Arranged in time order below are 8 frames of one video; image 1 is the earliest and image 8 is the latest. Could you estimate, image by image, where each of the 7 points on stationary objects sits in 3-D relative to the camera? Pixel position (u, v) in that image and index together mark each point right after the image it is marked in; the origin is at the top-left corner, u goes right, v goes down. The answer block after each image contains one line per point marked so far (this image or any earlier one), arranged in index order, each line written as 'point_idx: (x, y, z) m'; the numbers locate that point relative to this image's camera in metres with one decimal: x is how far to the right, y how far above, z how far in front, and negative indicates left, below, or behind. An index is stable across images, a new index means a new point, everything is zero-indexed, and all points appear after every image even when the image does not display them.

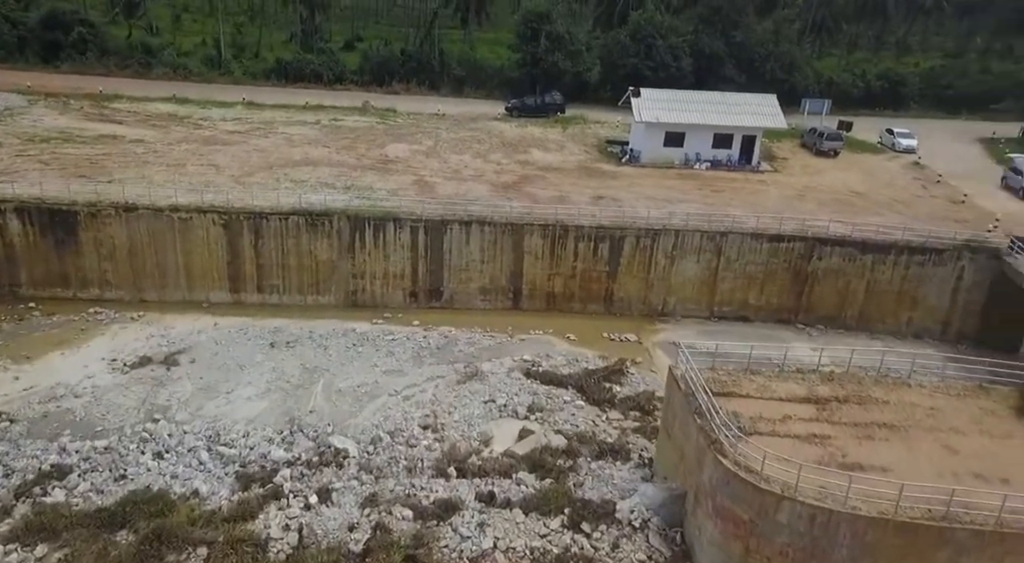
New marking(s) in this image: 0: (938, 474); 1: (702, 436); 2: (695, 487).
0: (+8.8, -4.0, +17.4) m
1: (+4.2, -3.5, +18.7) m
2: (+4.2, -4.7, +18.9) m
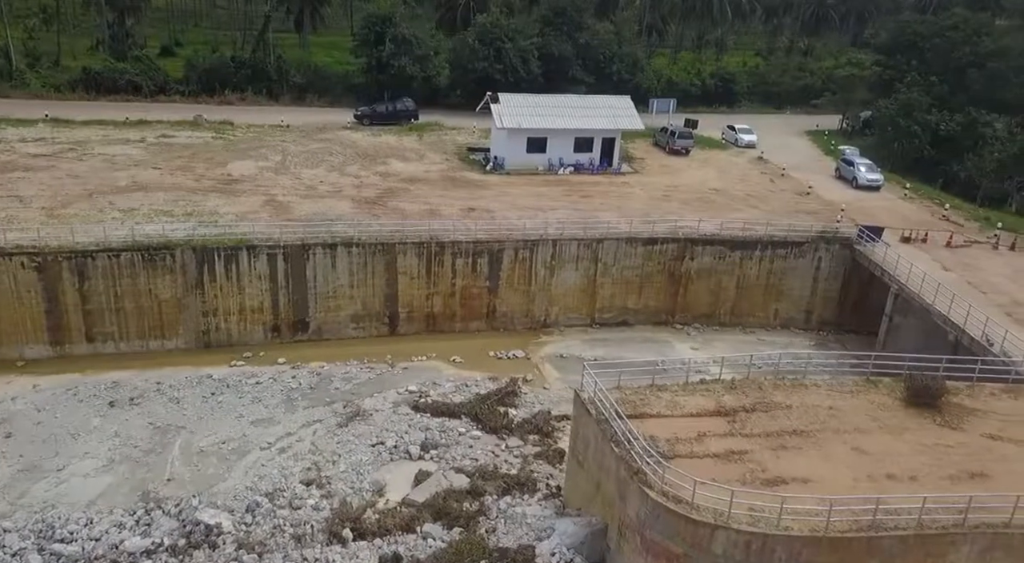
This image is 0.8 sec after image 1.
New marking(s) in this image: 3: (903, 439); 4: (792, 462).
0: (+7.0, -4.1, +17.3) m
1: (+2.3, -3.9, +17.6) m
2: (+2.3, -5.2, +17.9) m
3: (+8.9, -3.6, +18.8) m
4: (+6.0, -3.9, +17.8) m
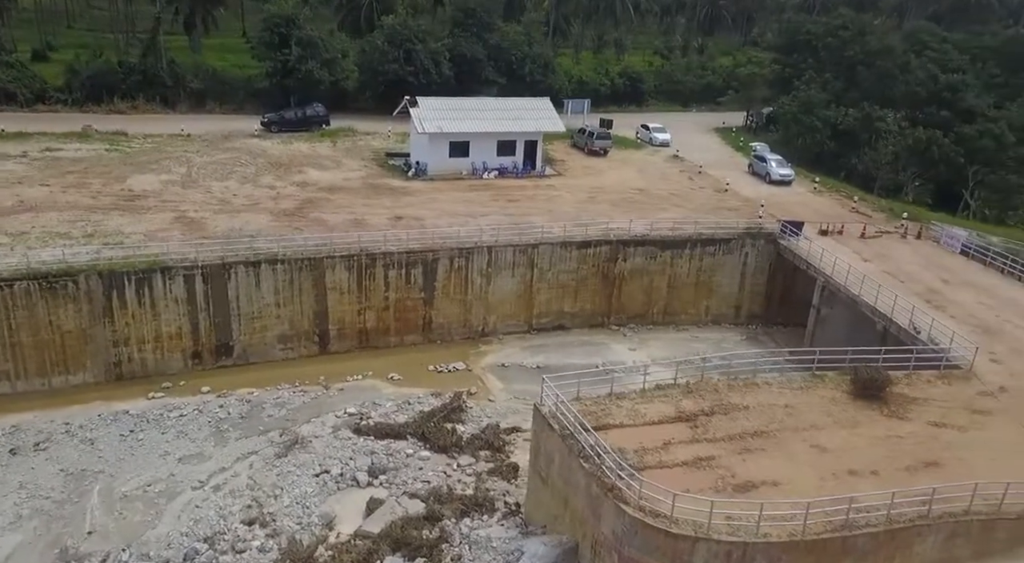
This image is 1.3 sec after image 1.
0: (+6.4, -4.1, +17.3) m
1: (+1.6, -4.2, +17.1) m
2: (+1.6, -5.4, +17.4) m
3: (+8.0, -3.5, +19.1) m
4: (+5.3, -4.0, +17.7) m
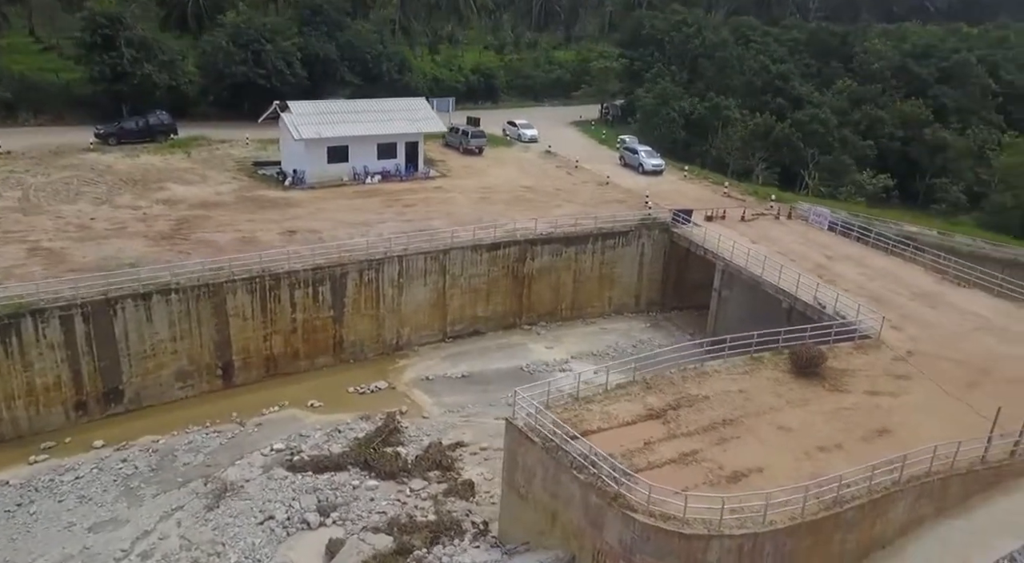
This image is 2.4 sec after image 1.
0: (+6.2, -3.9, +17.9) m
1: (+1.6, -4.3, +16.7) m
2: (+1.7, -5.6, +17.0) m
3: (+7.3, -3.1, +20.0) m
4: (+5.0, -3.8, +18.1) m
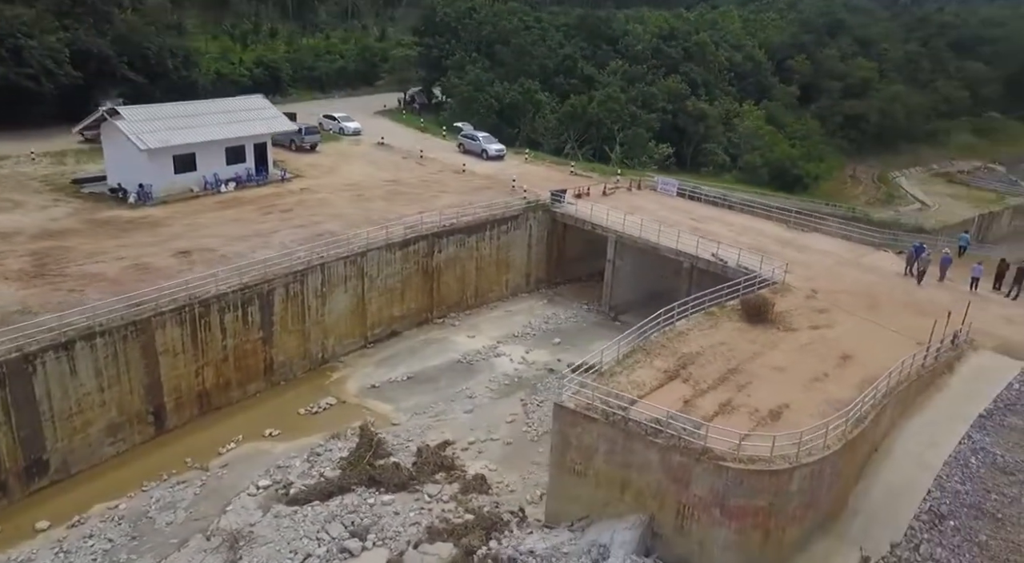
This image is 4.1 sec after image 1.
0: (+7.4, -2.8, +20.6) m
1: (+3.6, -3.8, +18.0) m
2: (+3.7, -5.0, +18.3) m
3: (+7.6, -1.9, +23.0) m
4: (+6.2, -2.8, +20.4) m
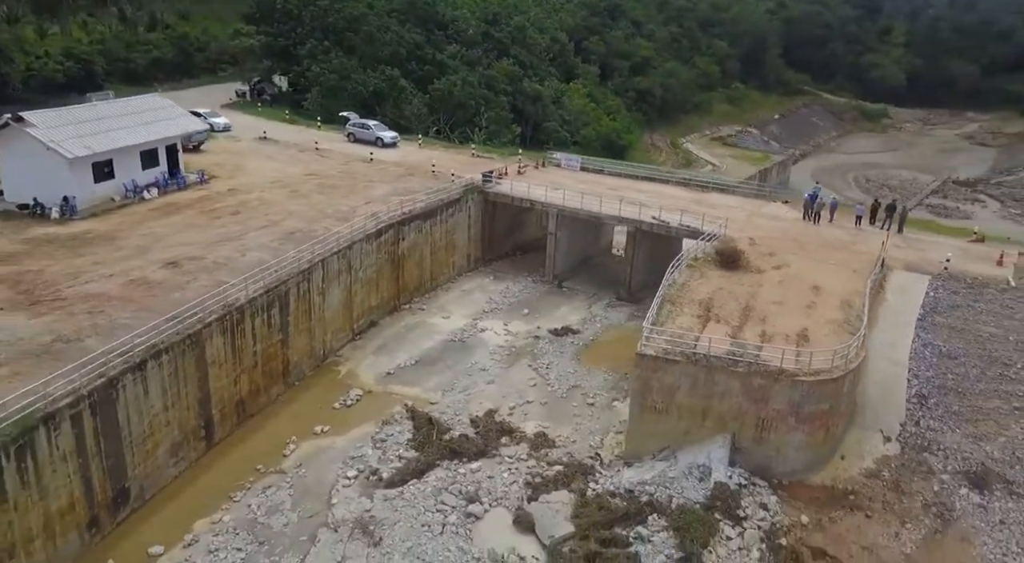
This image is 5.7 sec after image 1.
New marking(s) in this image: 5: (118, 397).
0: (+9.1, -1.1, +25.1) m
1: (+6.4, -2.5, +21.5) m
2: (+6.5, -3.7, +21.9) m
3: (+8.5, -0.2, +27.4) m
4: (+8.1, -1.3, +24.5) m
5: (-9.3, -2.7, +19.4) m
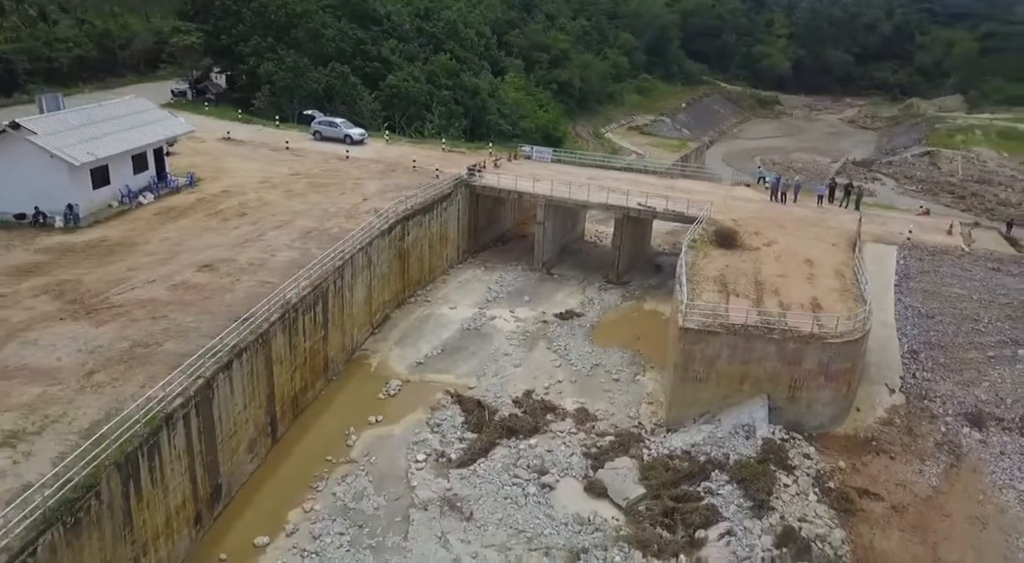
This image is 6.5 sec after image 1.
0: (+10.2, -0.2, +27.9) m
1: (+8.0, -1.8, +23.9) m
2: (+8.2, -3.0, +24.3) m
3: (+9.3, +0.7, +30.0) m
4: (+9.3, -0.5, +27.1) m
5: (-7.2, -2.8, +19.8) m
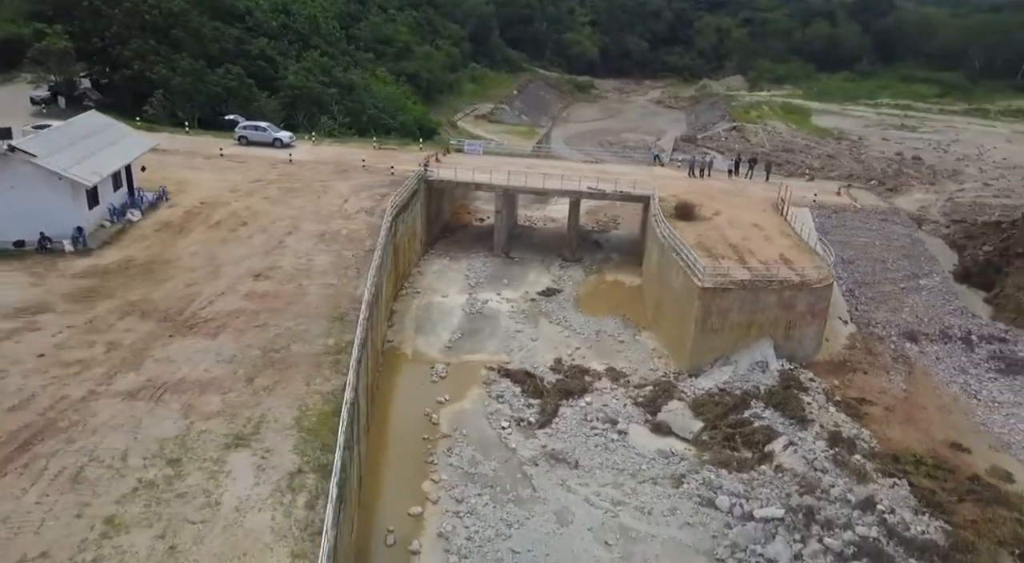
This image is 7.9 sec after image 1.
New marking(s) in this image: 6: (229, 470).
0: (+10.6, +1.4, +33.5) m
1: (+9.6, -0.3, +29.2) m
2: (+9.8, -1.5, +29.7) m
3: (+9.2, +2.3, +35.4) m
4: (+9.9, +1.1, +32.6) m
5: (-4.0, -2.8, +21.6) m
6: (-6.2, -3.8, +16.9) m
